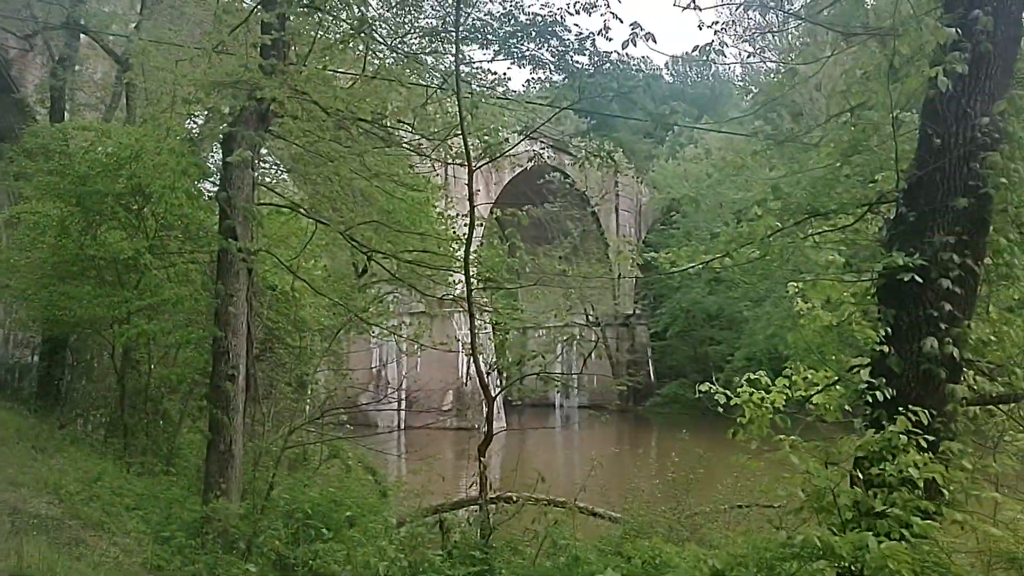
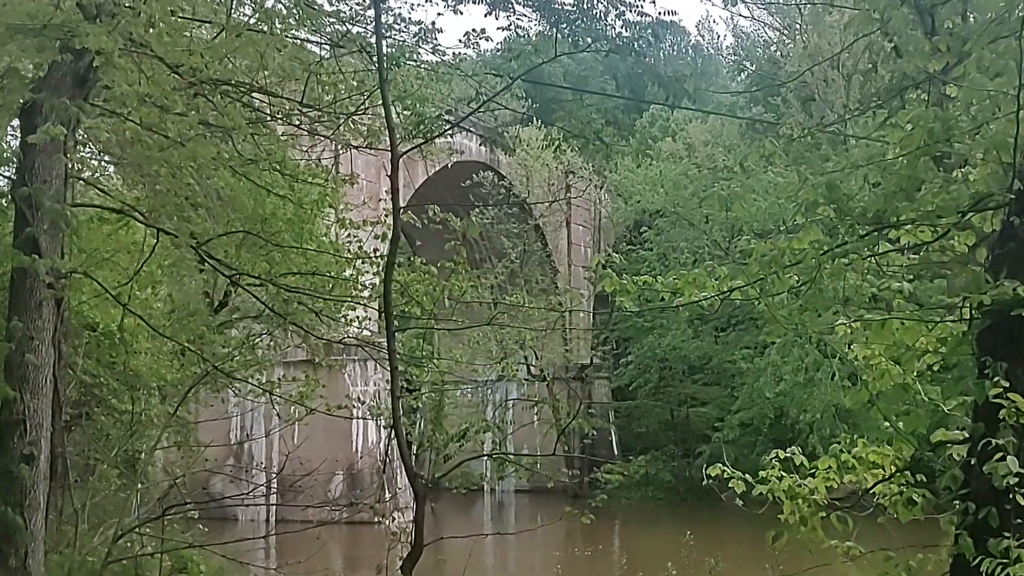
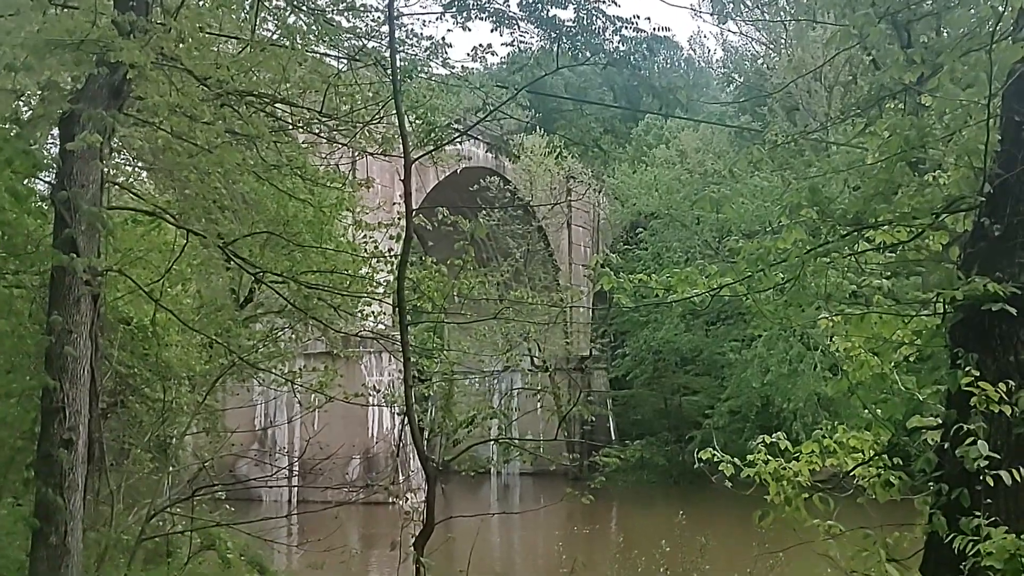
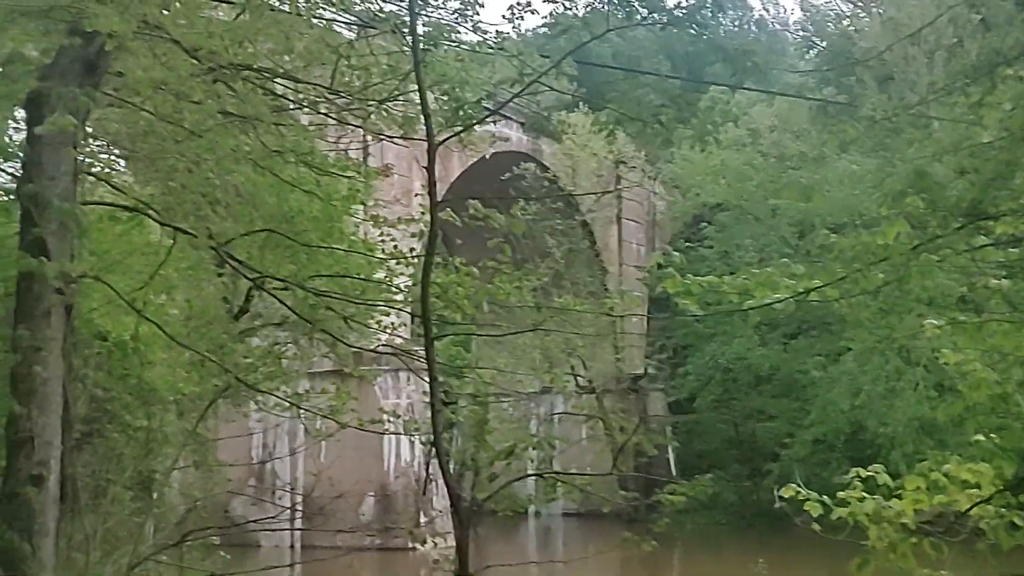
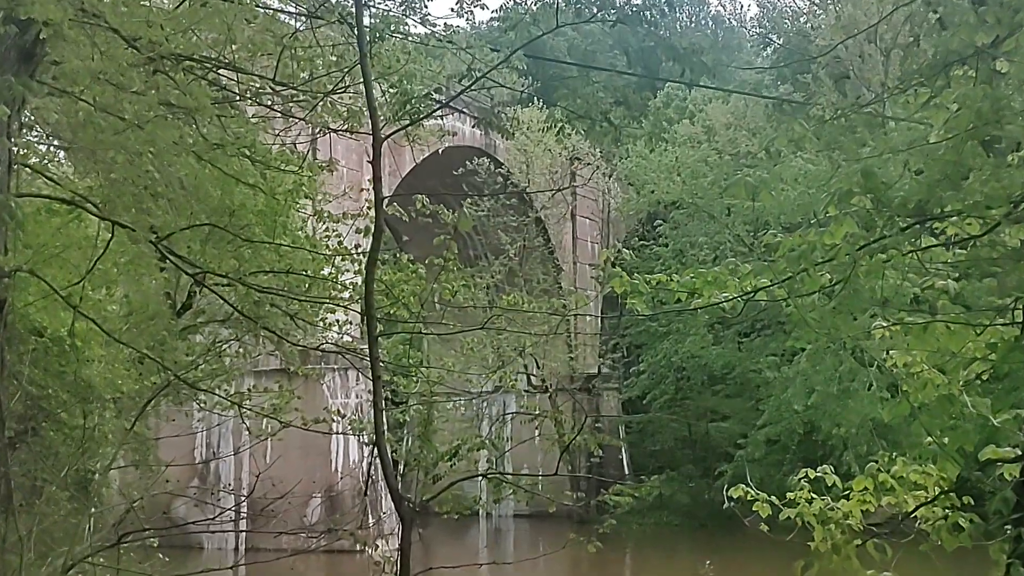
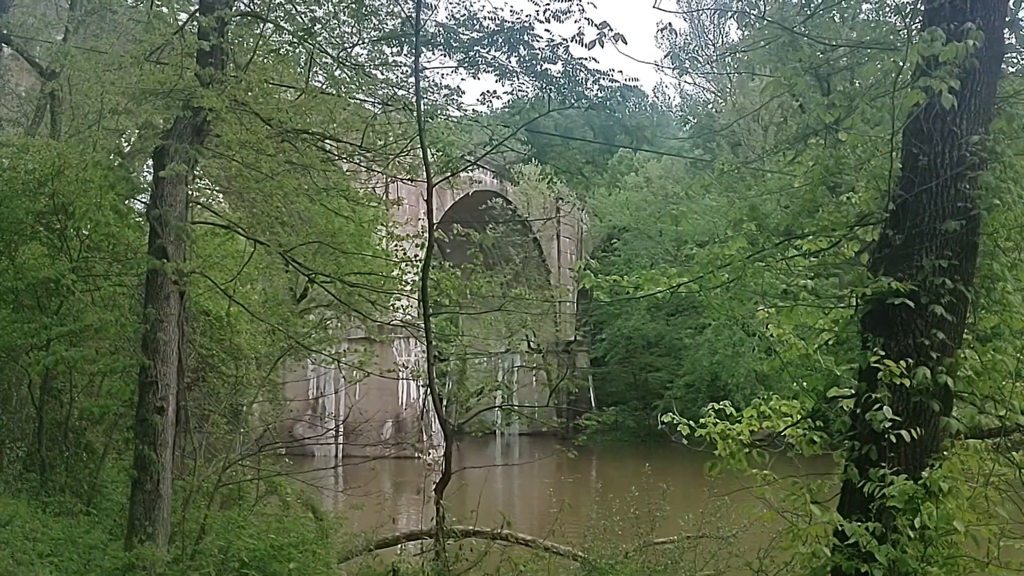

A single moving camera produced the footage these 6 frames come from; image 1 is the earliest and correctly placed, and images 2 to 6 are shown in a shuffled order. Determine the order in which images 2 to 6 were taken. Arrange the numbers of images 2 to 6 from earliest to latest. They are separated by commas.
6, 3, 2, 5, 4
